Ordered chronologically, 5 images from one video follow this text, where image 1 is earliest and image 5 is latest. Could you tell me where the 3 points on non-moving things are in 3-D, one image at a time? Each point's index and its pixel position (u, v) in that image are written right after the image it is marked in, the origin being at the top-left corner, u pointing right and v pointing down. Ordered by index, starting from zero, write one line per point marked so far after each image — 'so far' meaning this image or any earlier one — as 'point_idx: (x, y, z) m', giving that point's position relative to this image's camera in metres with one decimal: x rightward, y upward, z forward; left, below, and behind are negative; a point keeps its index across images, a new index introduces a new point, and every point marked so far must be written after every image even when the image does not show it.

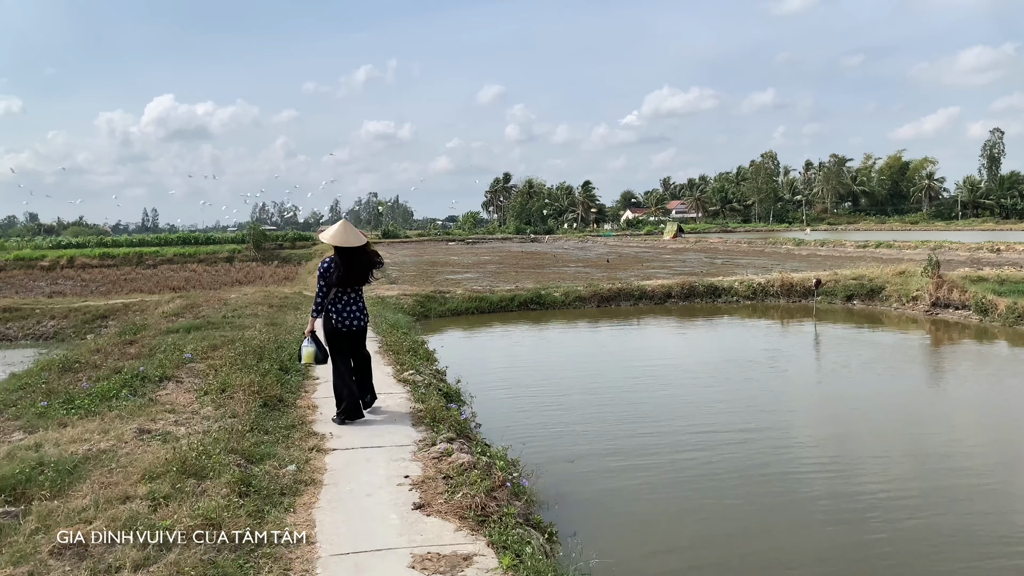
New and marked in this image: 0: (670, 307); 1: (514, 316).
0: (+3.7, -0.5, +15.1) m
1: (+0.1, -0.7, +14.8) m
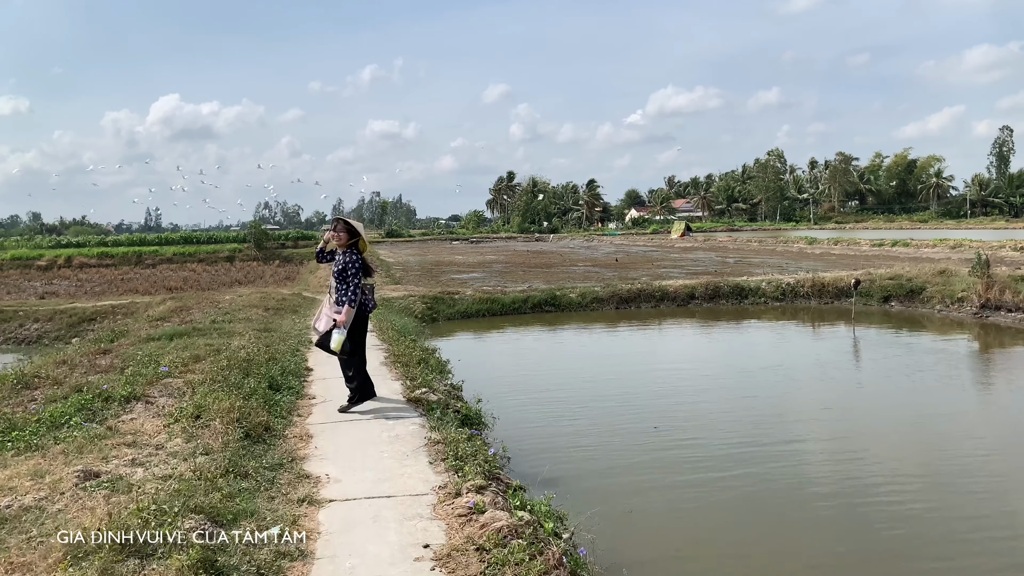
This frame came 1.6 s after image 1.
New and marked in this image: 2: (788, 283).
0: (+4.0, -0.5, +14.2) m
1: (+0.3, -0.7, +13.9) m
2: (+6.3, +0.1, +14.6) m
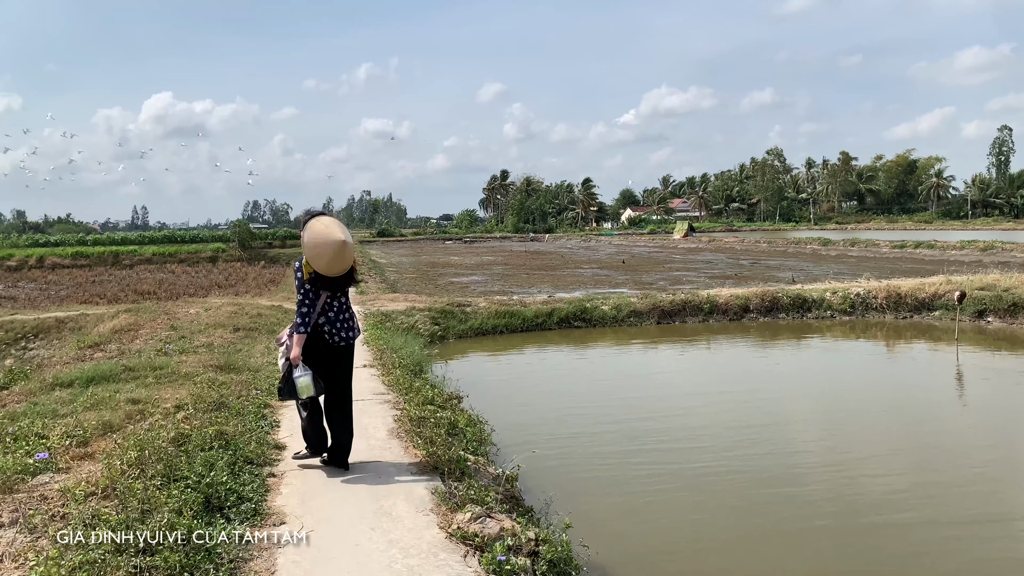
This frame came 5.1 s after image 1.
0: (+4.4, -0.7, +12.0) m
1: (+0.7, -0.9, +11.7) m
2: (+6.7, -0.1, +12.5) m
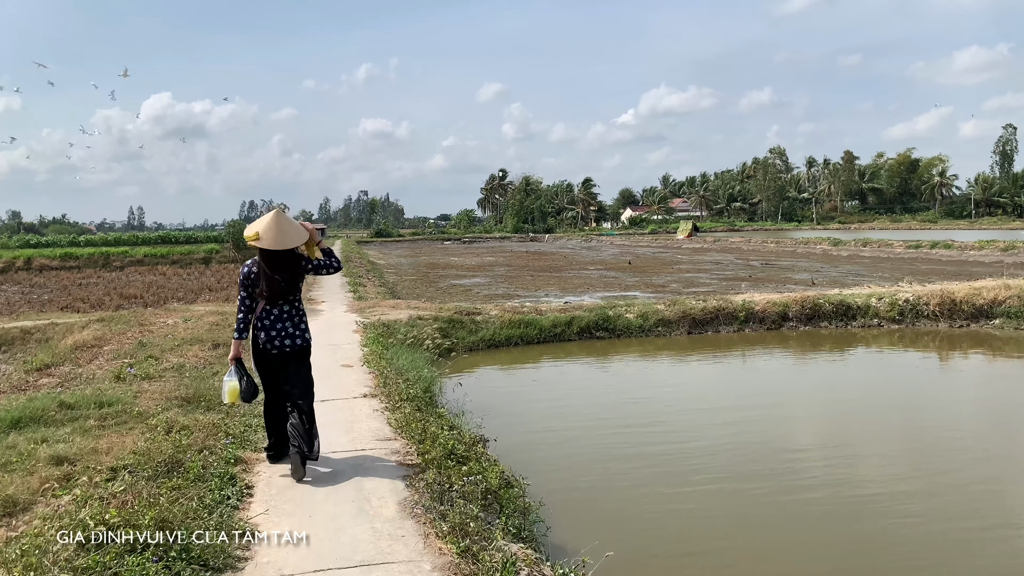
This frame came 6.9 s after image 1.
0: (+4.7, -0.8, +10.9) m
1: (+1.0, -1.0, +10.6) m
2: (+7.0, -0.2, +11.4) m
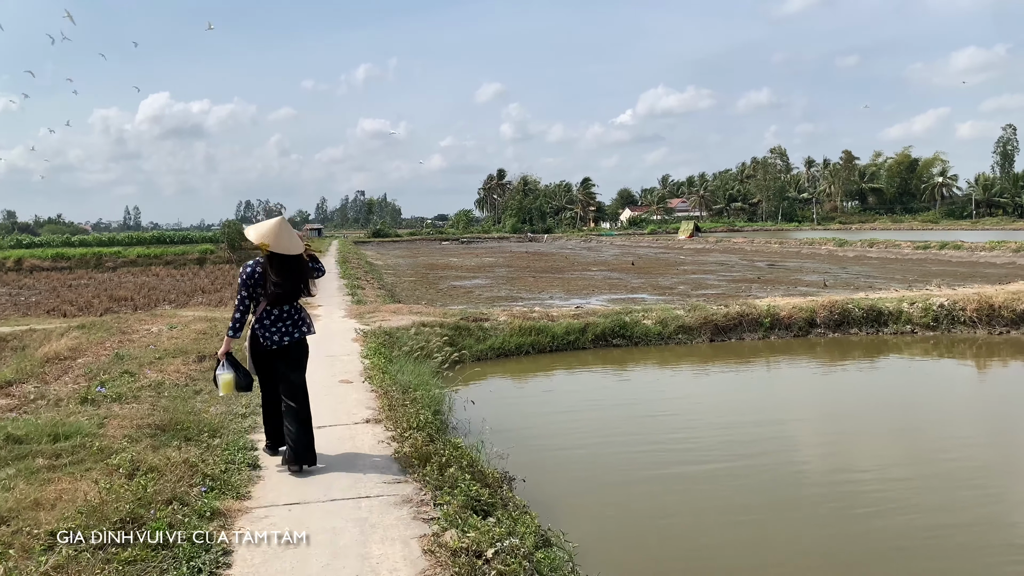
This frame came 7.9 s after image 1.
0: (+4.8, -0.9, +10.3) m
1: (+1.1, -1.0, +9.9) m
2: (+7.1, -0.3, +10.8) m
